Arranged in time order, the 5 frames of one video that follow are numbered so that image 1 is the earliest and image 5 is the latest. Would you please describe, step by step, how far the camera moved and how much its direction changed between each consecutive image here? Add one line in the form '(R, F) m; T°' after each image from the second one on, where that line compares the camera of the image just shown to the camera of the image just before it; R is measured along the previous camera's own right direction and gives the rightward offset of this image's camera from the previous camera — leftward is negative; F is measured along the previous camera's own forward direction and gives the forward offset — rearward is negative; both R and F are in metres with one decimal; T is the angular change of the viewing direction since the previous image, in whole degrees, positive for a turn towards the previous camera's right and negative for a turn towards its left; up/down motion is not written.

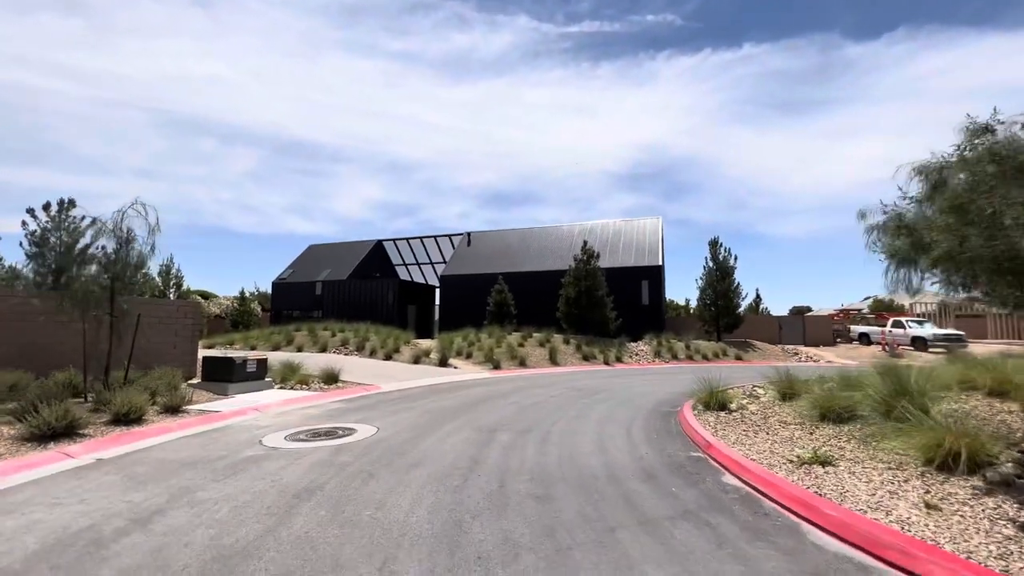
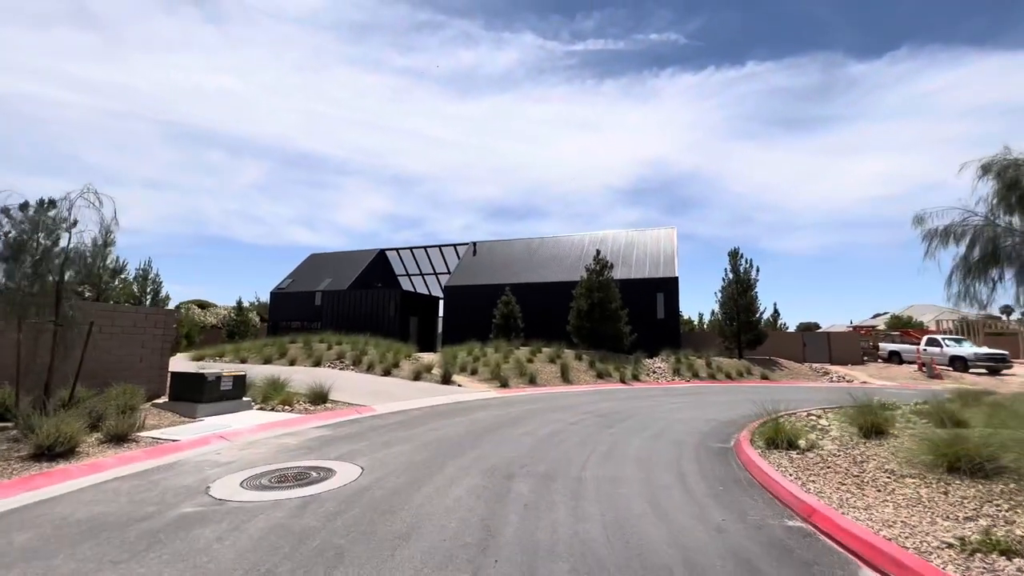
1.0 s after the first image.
(-0.2, +1.7) m; 0°
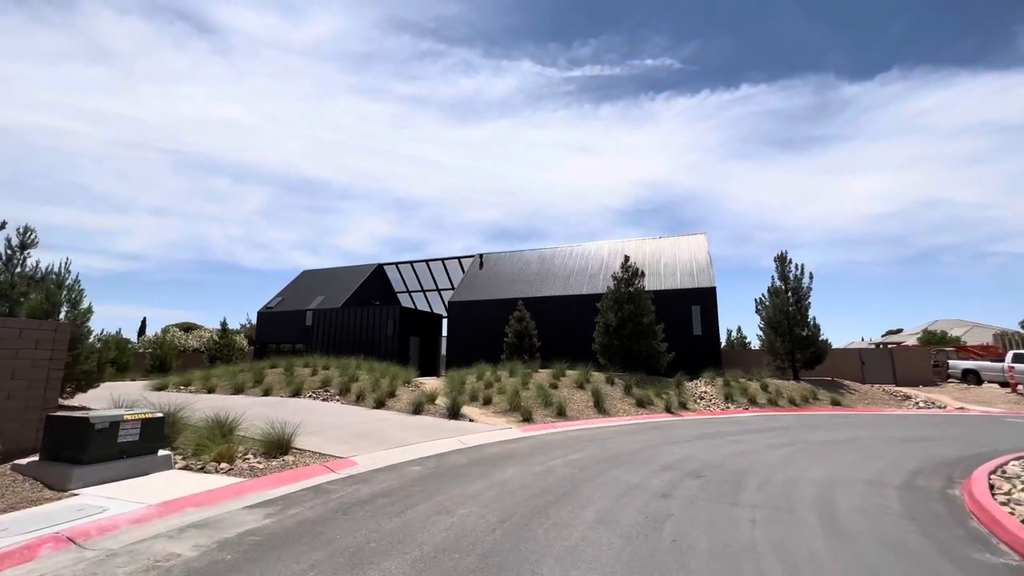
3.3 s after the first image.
(-0.6, +3.9) m; 0°
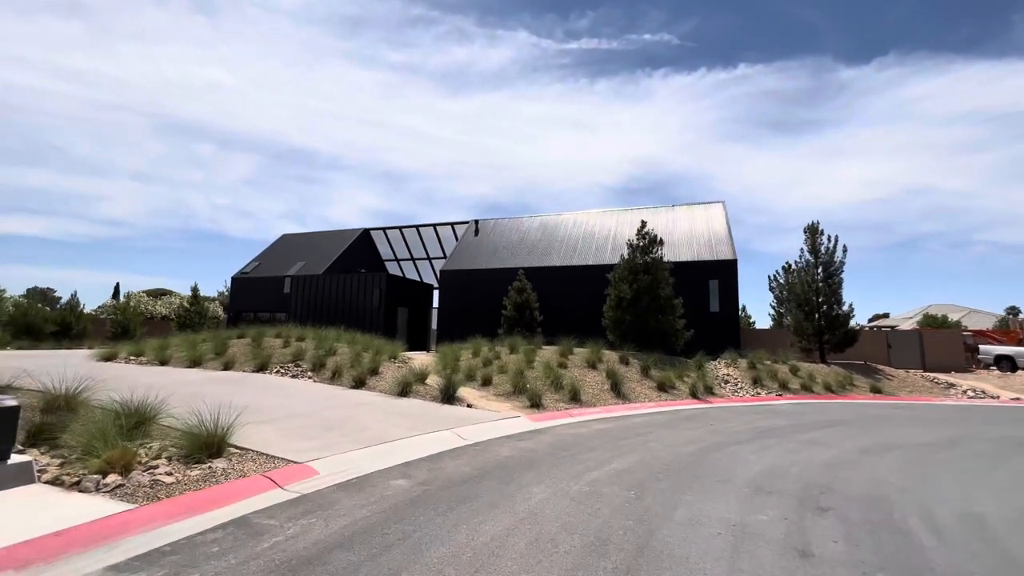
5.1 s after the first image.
(-0.4, +2.7) m; +1°
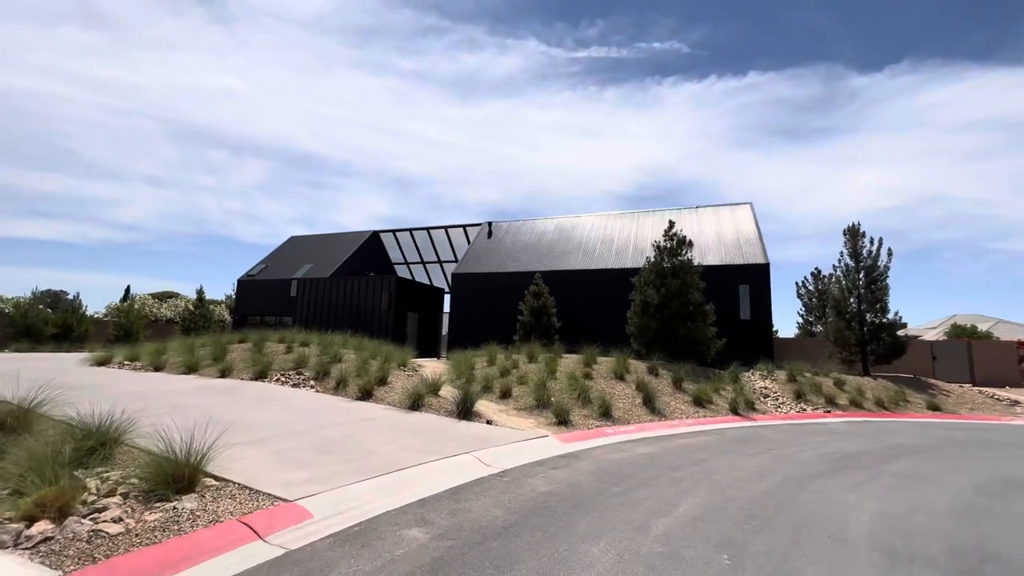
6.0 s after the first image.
(-0.3, +1.4) m; -1°
